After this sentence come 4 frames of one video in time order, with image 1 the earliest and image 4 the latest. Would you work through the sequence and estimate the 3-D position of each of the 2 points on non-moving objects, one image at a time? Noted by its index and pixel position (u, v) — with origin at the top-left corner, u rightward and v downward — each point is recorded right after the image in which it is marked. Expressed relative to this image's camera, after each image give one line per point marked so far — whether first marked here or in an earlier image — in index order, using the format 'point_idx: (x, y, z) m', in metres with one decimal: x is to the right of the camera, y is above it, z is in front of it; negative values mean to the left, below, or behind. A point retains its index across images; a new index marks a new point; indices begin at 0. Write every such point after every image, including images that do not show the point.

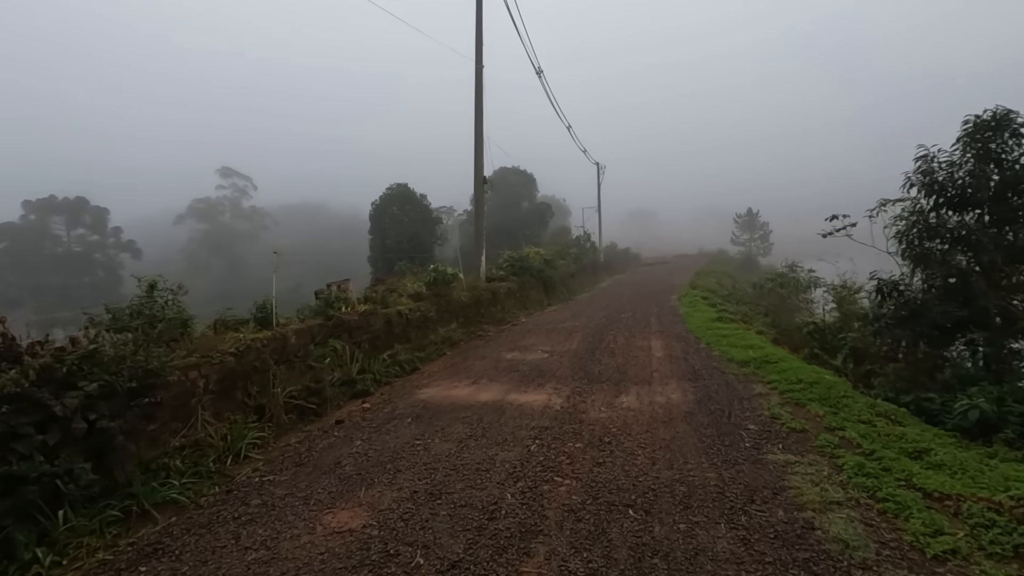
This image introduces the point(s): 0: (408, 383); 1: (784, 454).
0: (-1.5, -1.3, +7.4) m
1: (+2.2, -1.3, +4.3) m
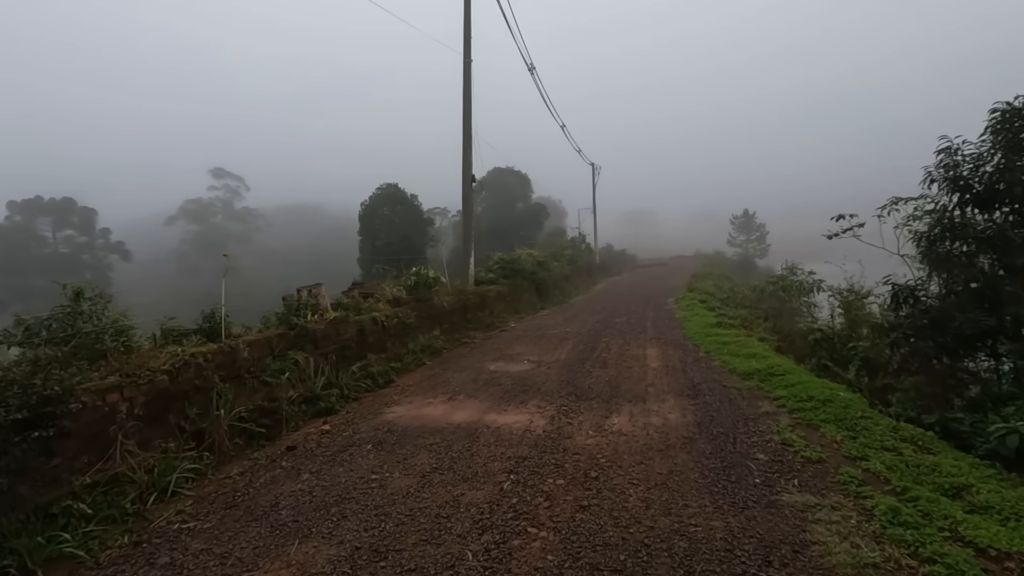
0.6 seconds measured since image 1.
0: (-1.7, -1.4, +6.7) m
1: (+2.0, -1.4, +3.7) m
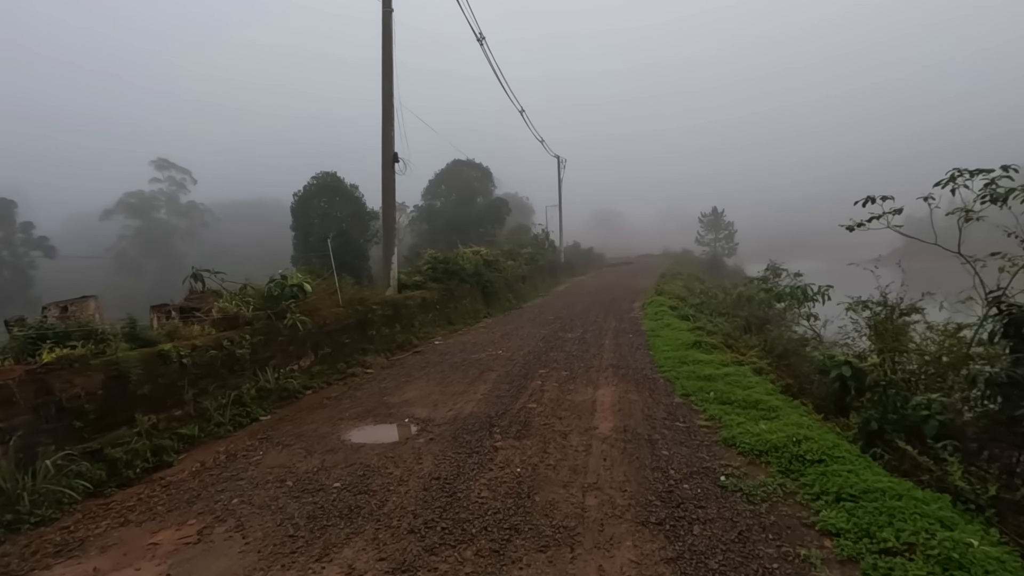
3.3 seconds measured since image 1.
0: (-2.9, -1.6, +3.5) m
1: (+1.0, -1.6, +0.7) m
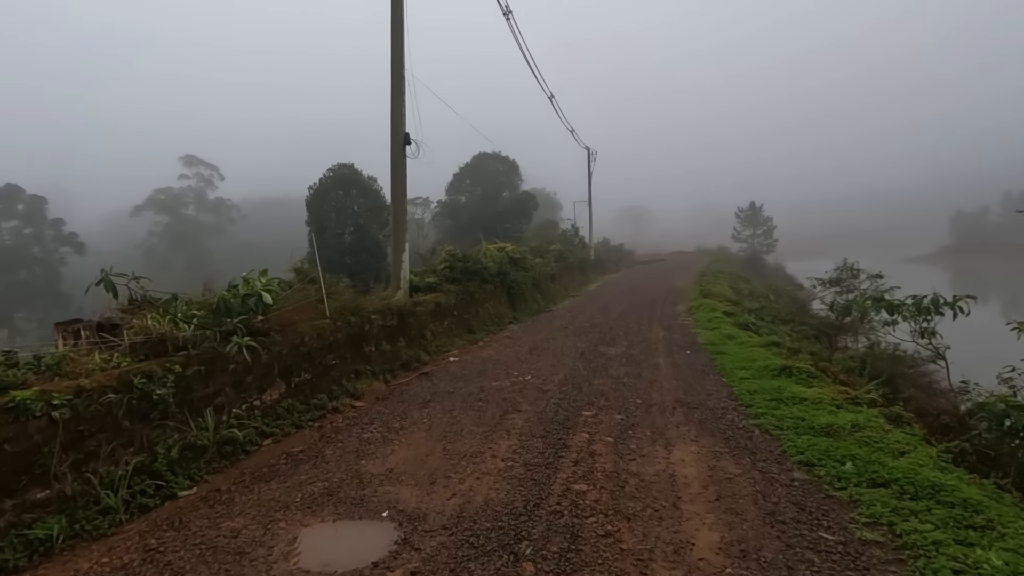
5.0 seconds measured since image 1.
0: (-2.7, -1.7, +1.7) m
1: (+1.0, -1.8, -1.4) m
